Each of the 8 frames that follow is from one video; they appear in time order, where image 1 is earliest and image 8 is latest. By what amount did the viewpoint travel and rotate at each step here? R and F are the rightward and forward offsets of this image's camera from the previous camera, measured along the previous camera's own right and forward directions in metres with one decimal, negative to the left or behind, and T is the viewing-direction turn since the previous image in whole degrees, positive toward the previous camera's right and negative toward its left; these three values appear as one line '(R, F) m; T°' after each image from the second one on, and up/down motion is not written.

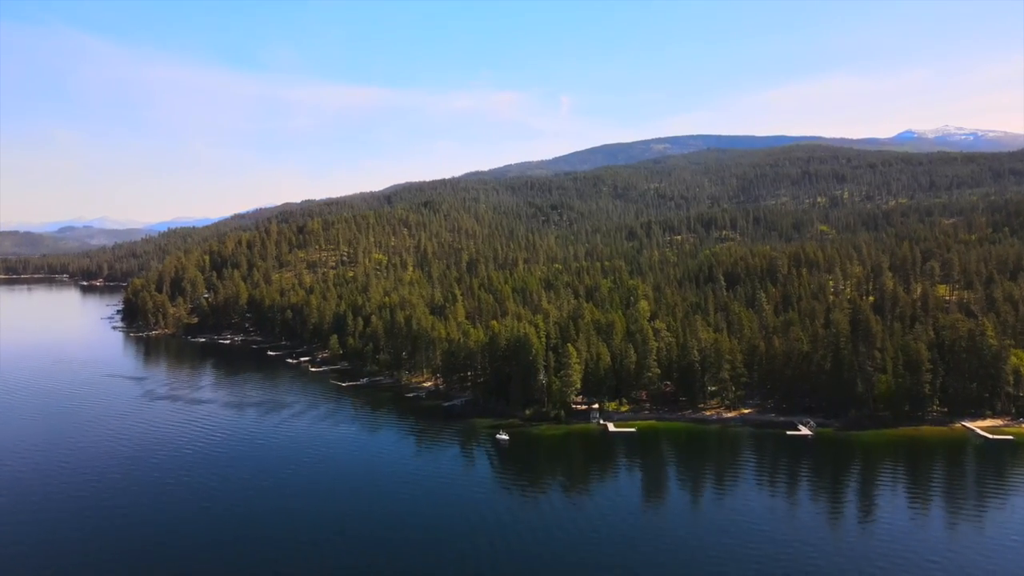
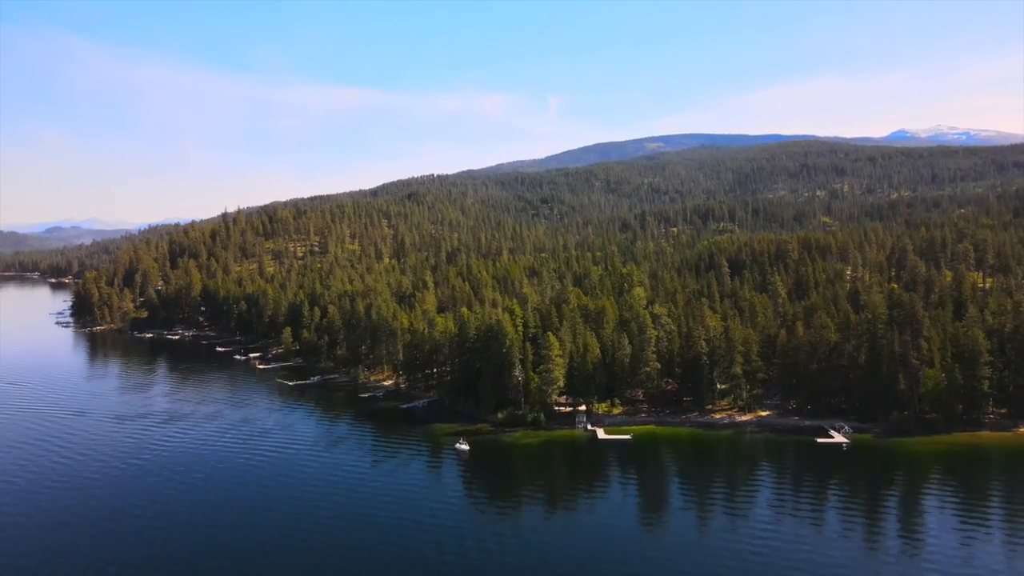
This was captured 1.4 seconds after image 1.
(+2.8, +18.6) m; 0°
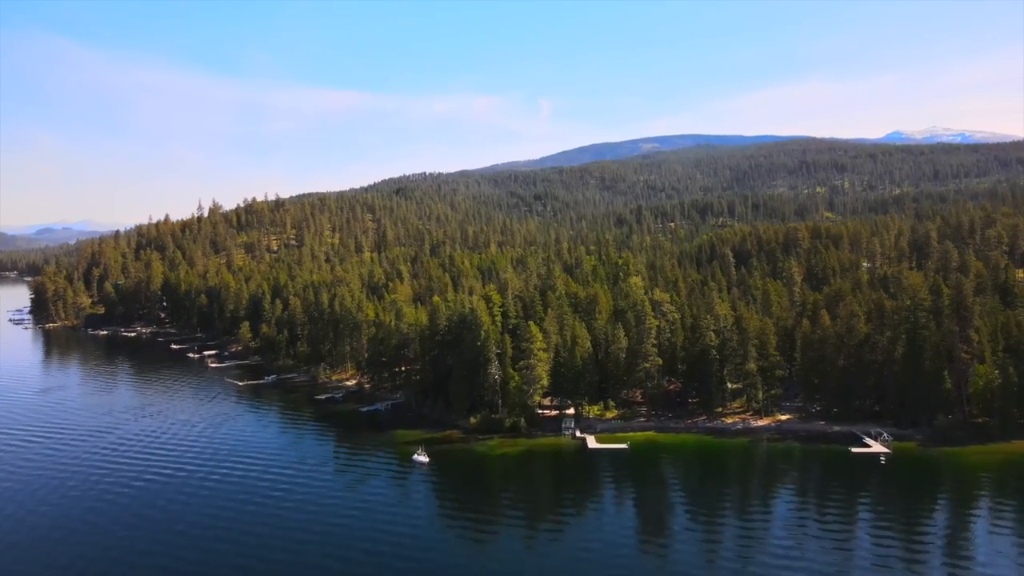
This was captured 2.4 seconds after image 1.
(+2.0, +13.5) m; 0°
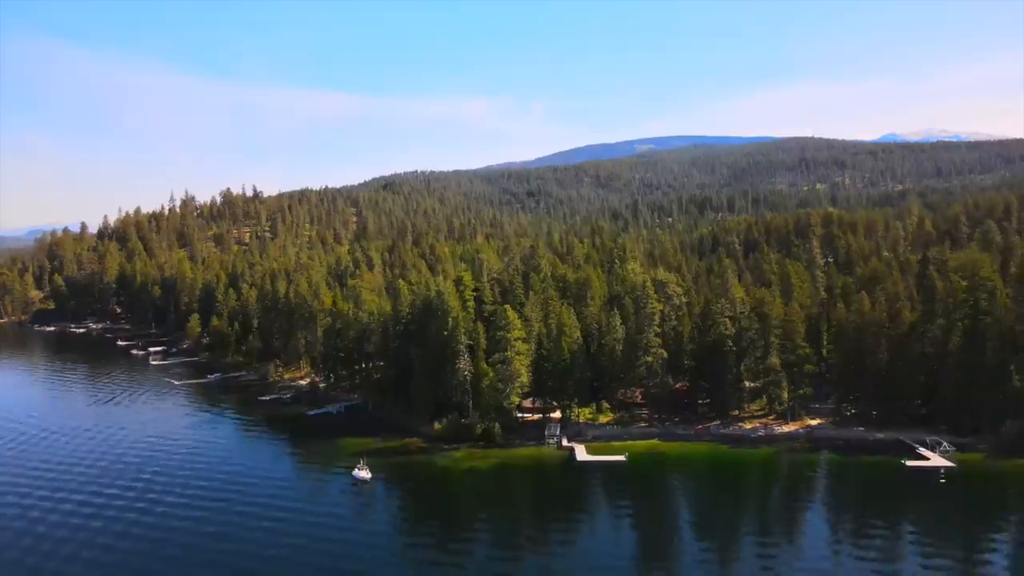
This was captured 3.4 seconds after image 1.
(+1.8, +13.4) m; 0°
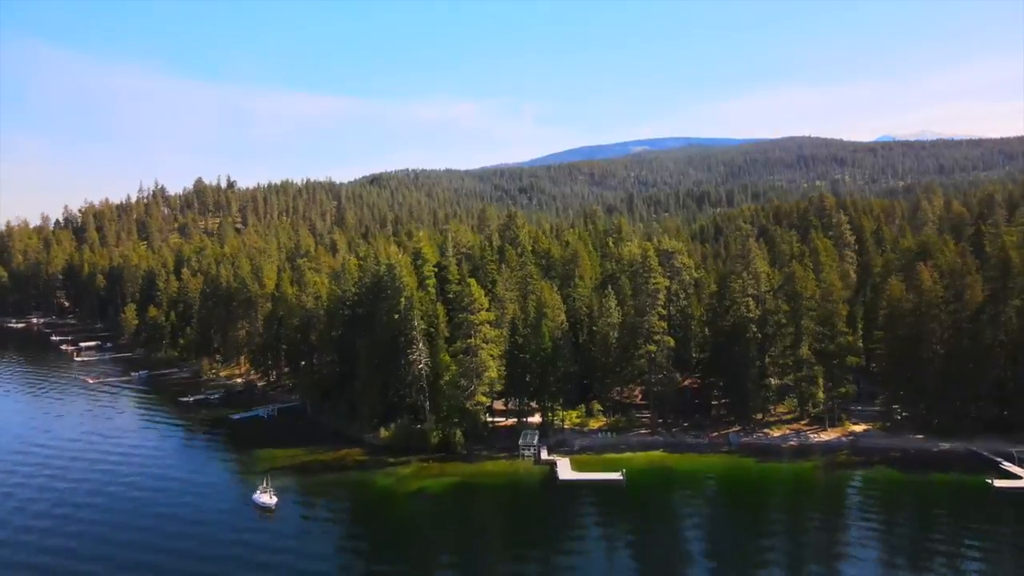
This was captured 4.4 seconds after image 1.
(+1.8, +13.1) m; 0°
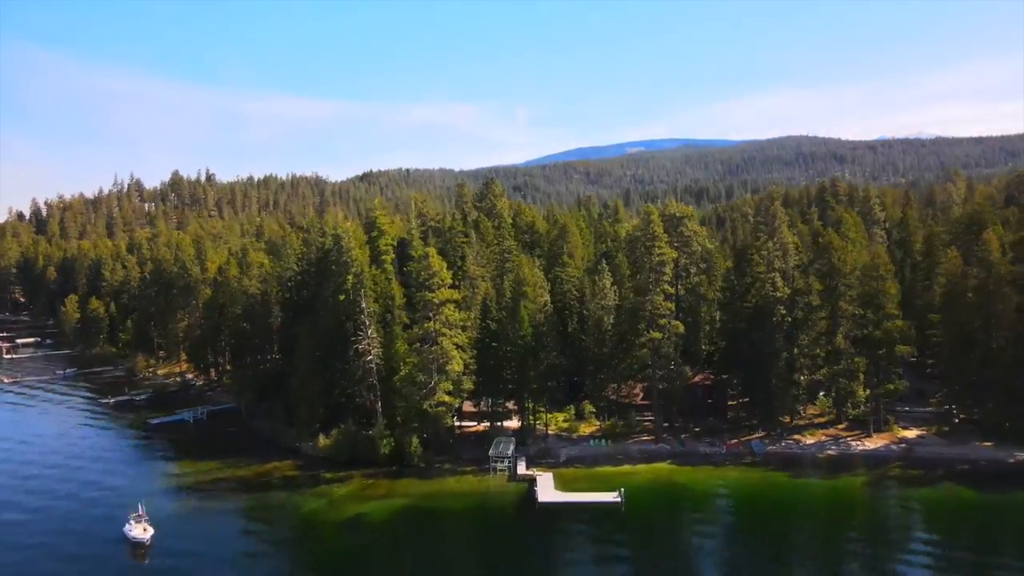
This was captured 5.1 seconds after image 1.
(+1.3, +9.6) m; 0°
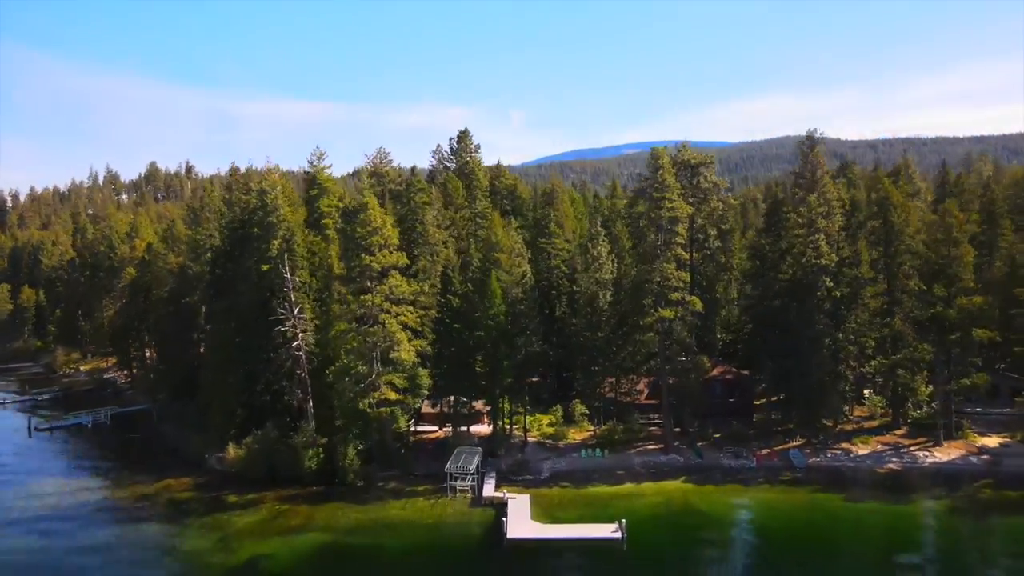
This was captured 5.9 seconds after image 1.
(+1.1, +9.1) m; 0°
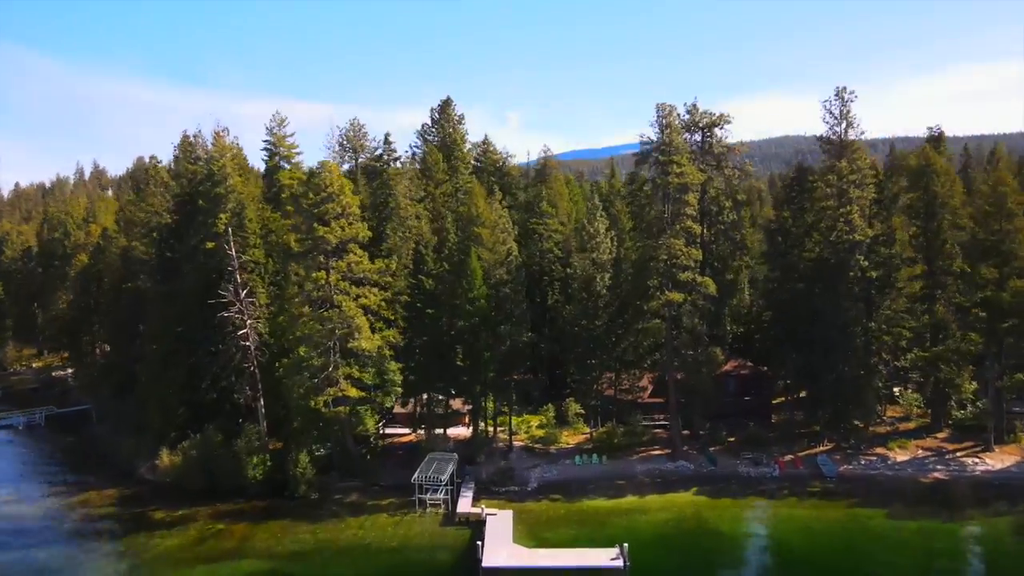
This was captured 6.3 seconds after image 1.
(+0.5, +4.4) m; 0°
